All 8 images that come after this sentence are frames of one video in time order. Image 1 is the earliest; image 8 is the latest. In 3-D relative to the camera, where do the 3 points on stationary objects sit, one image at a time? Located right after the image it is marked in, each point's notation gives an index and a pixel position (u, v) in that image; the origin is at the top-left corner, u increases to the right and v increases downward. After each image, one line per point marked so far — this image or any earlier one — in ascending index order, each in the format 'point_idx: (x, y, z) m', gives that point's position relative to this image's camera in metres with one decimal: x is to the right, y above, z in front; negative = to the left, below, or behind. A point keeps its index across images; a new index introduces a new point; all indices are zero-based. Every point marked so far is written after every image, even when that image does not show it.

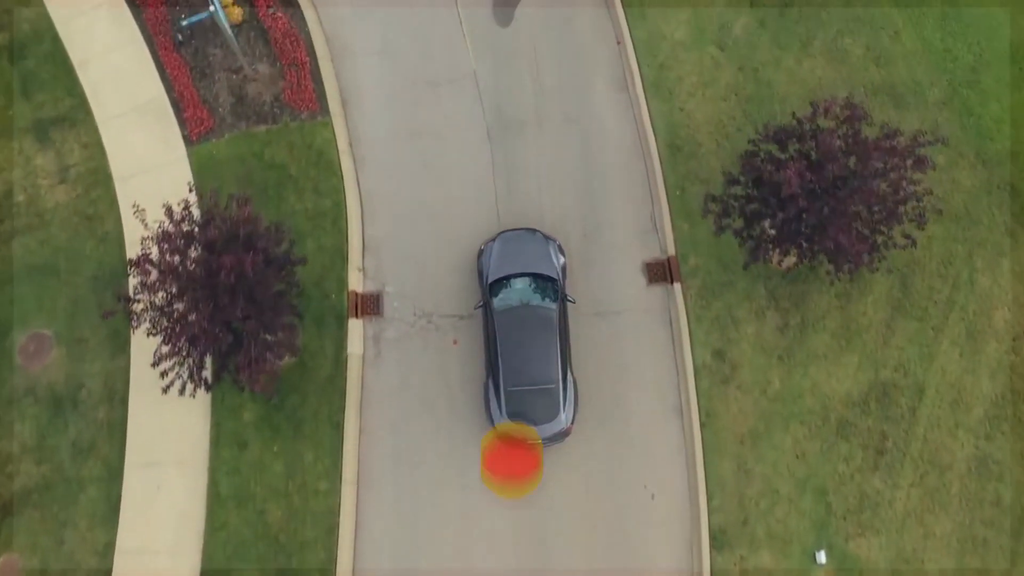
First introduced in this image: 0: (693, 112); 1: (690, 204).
0: (+2.4, +2.3, +9.7) m
1: (+2.3, +1.1, +9.4) m
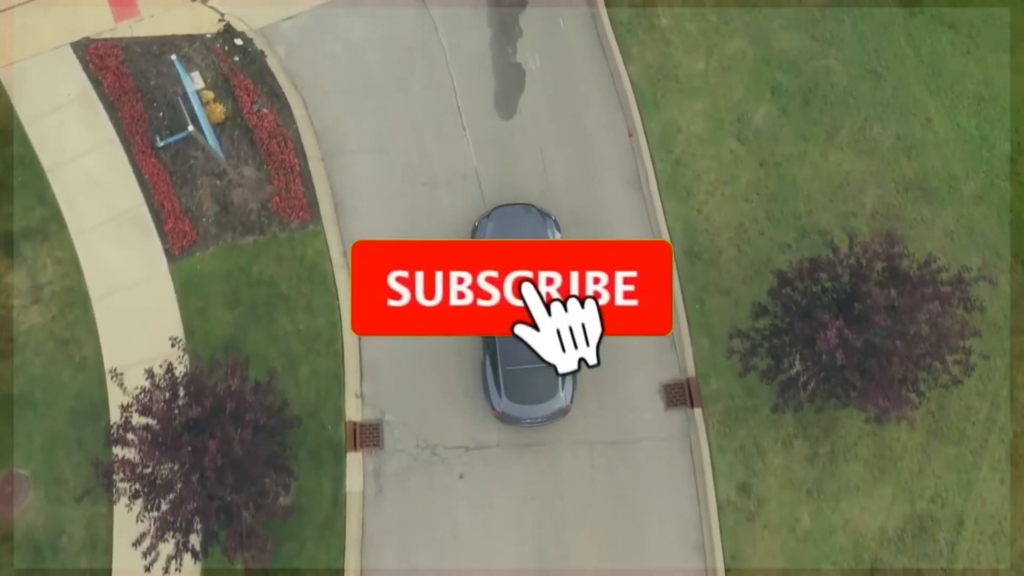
0: (+2.5, +0.9, +9.0) m
1: (+2.4, -0.4, +8.7) m
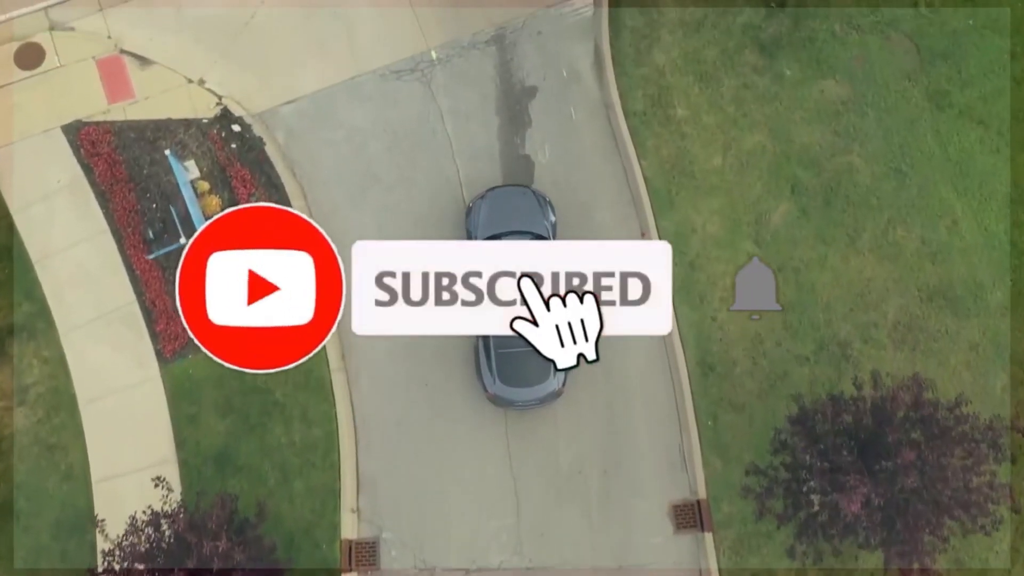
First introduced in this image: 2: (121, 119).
0: (+2.6, -0.4, +8.6) m
1: (+2.5, -1.7, +8.4) m
2: (-5.0, +2.1, +9.2) m
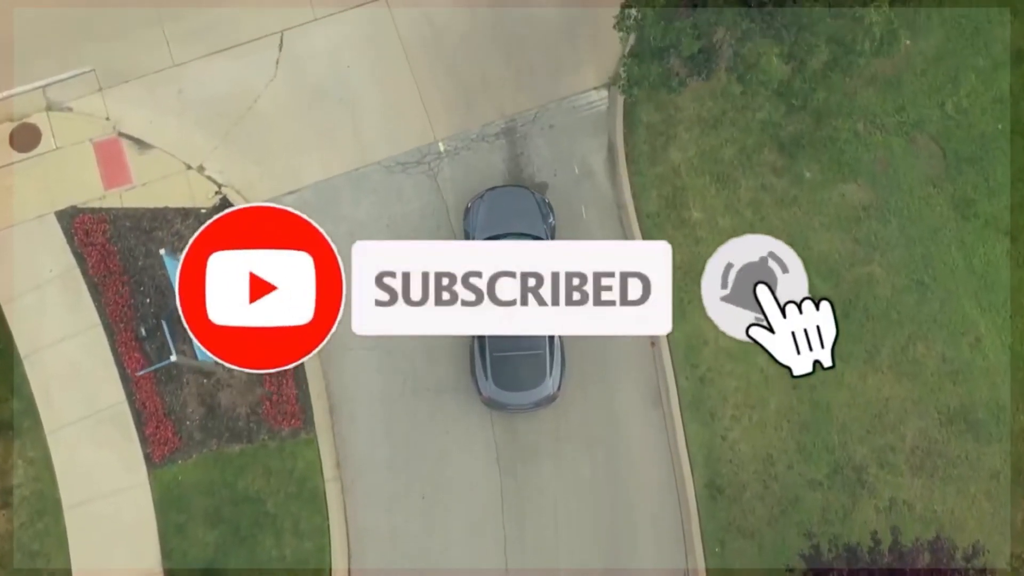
0: (+2.6, -1.8, +8.3) m
1: (+2.4, -3.1, +8.0) m
2: (-4.9, +1.0, +8.9) m
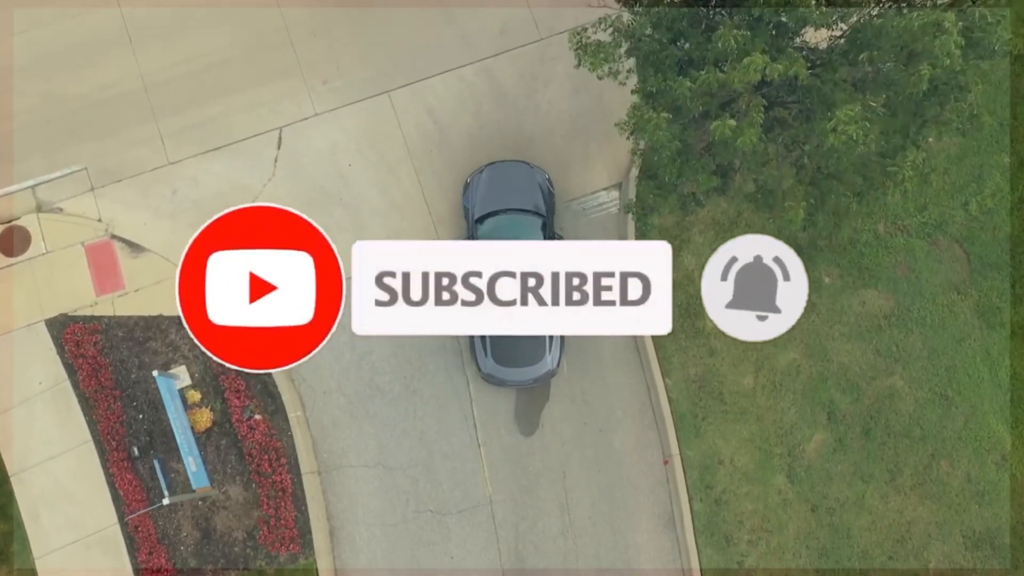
0: (+2.7, -3.1, +8.0) m
1: (+2.5, -4.4, +7.7) m
2: (-4.8, -0.3, +8.5) m
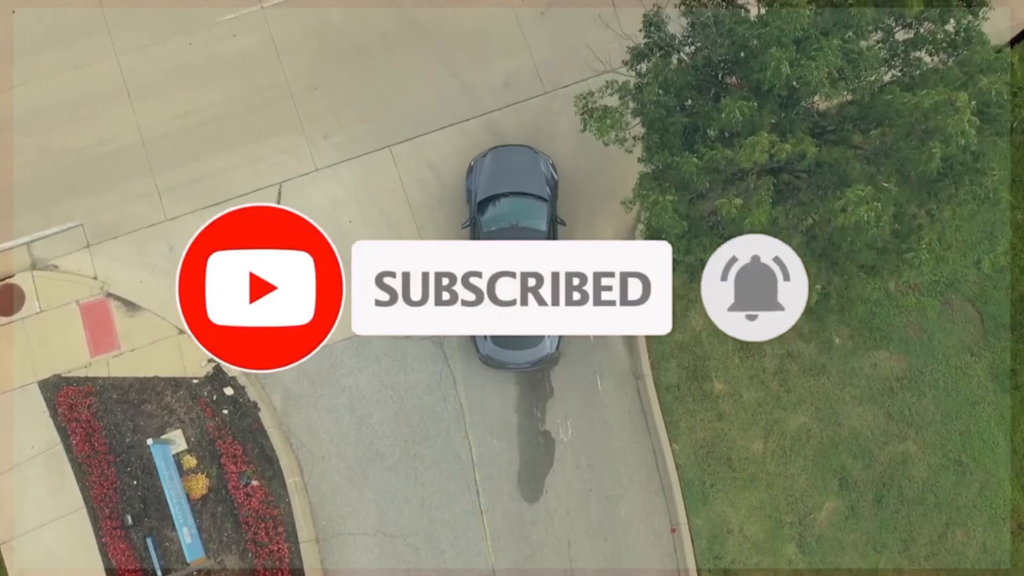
0: (+2.7, -3.8, +7.7) m
1: (+2.6, -5.1, +7.5) m
2: (-4.7, -1.0, +8.4) m
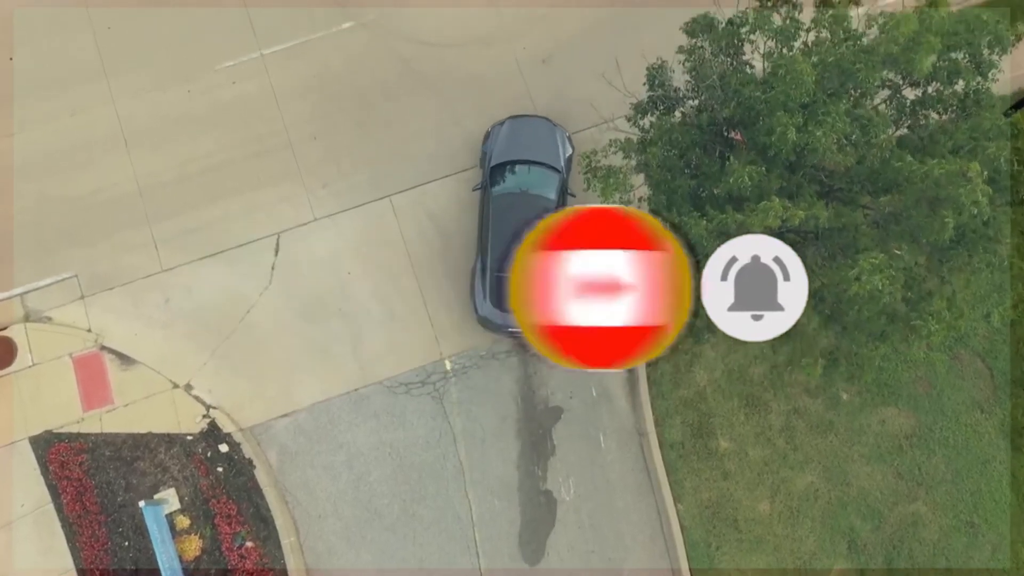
0: (+2.7, -4.5, +7.5) m
1: (+2.6, -5.7, +7.2) m
2: (-4.7, -1.6, +8.2) m
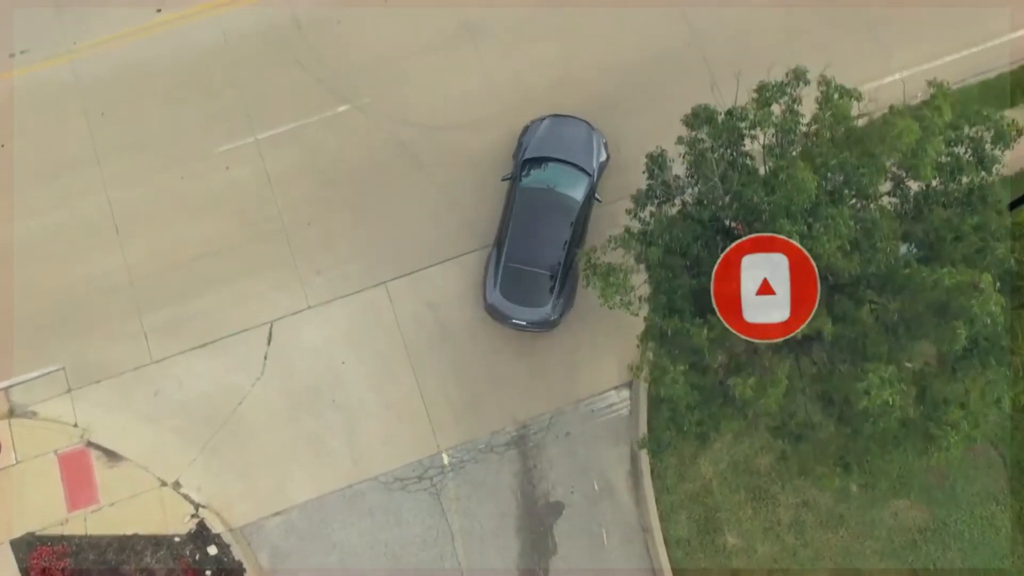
0: (+2.7, -5.4, +7.1) m
1: (+2.6, -6.7, +6.7) m
2: (-4.7, -2.7, +7.9) m
